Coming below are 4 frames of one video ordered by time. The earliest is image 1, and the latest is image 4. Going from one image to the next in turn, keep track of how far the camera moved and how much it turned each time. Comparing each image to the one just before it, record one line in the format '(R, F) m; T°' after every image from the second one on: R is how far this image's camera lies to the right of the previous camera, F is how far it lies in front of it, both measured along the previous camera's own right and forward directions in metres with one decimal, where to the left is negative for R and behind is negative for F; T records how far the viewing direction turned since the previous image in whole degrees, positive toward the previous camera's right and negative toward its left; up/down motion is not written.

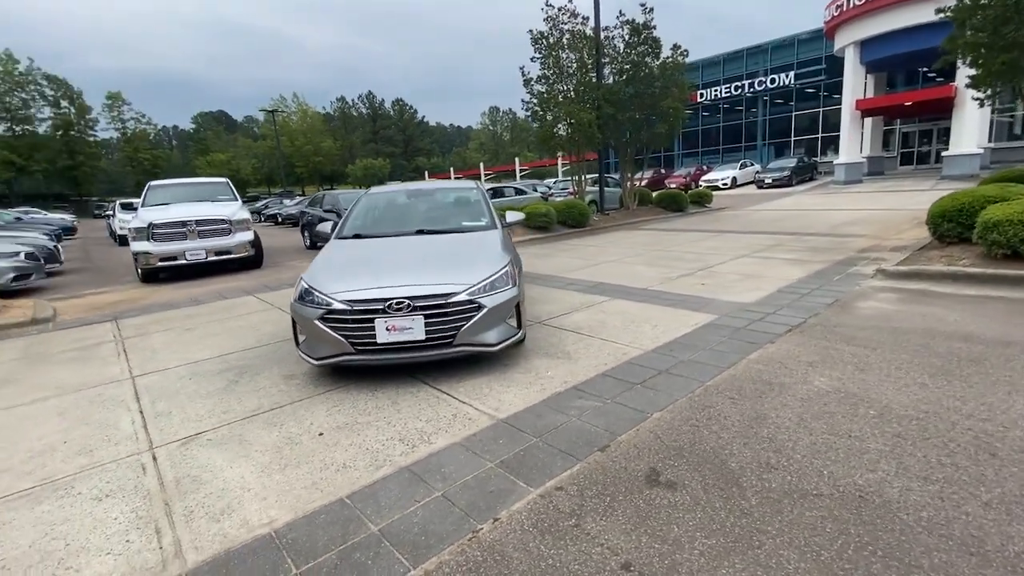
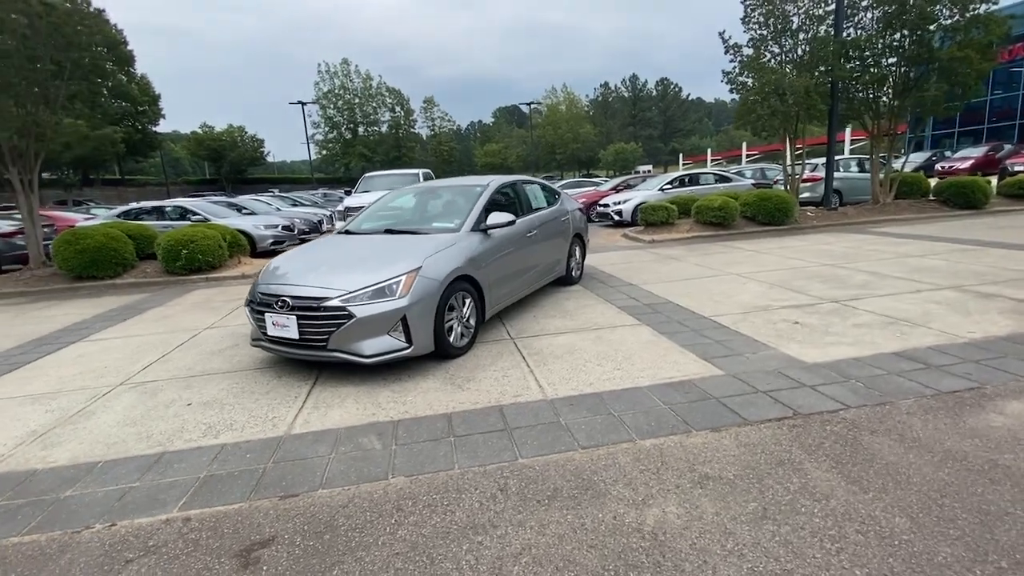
(+2.9, +1.4) m; -30°
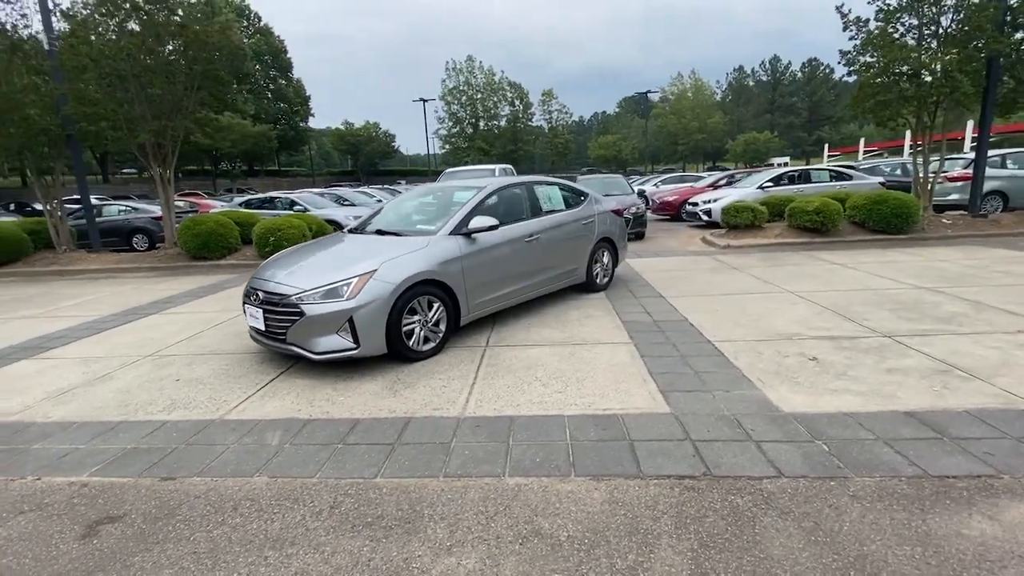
(+1.5, +0.3) m; -14°
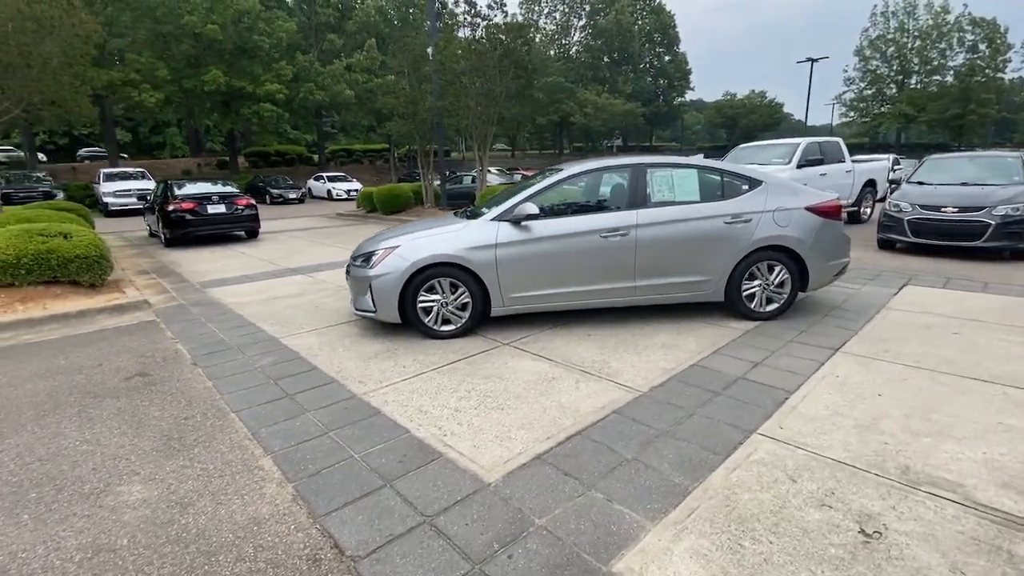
(+2.8, +1.6) m; -41°
